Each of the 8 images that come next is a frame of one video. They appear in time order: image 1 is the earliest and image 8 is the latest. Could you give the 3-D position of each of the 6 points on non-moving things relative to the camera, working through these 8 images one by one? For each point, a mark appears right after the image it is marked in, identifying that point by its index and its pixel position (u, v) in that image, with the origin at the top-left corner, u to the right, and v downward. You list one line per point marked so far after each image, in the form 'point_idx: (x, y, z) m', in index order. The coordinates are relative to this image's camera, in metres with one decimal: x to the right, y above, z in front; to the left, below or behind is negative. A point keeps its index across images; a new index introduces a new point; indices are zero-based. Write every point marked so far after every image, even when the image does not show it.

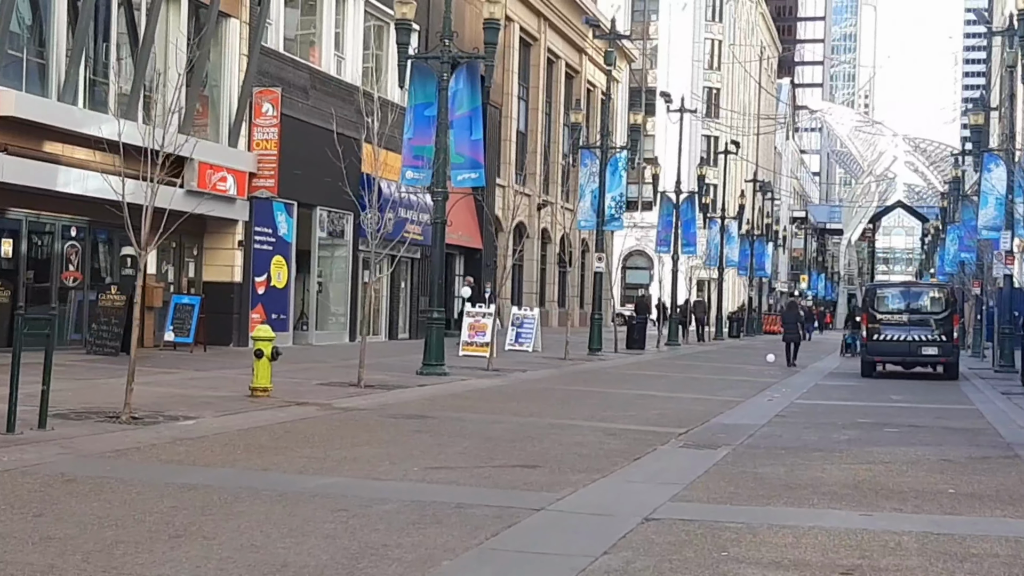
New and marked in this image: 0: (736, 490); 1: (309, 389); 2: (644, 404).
0: (+1.7, -1.5, +10.0) m
1: (-2.6, -1.3, +17.2) m
2: (+1.8, -1.6, +18.5) m
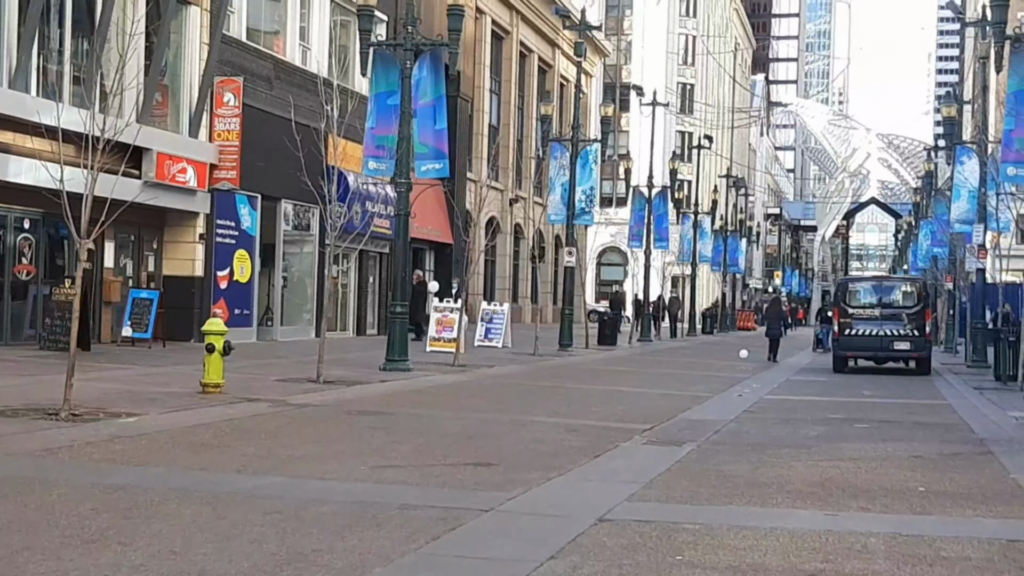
0: (+1.3, -1.4, +9.6) m
1: (-3.1, -1.2, +16.7) m
2: (+1.3, -1.5, +18.1) m
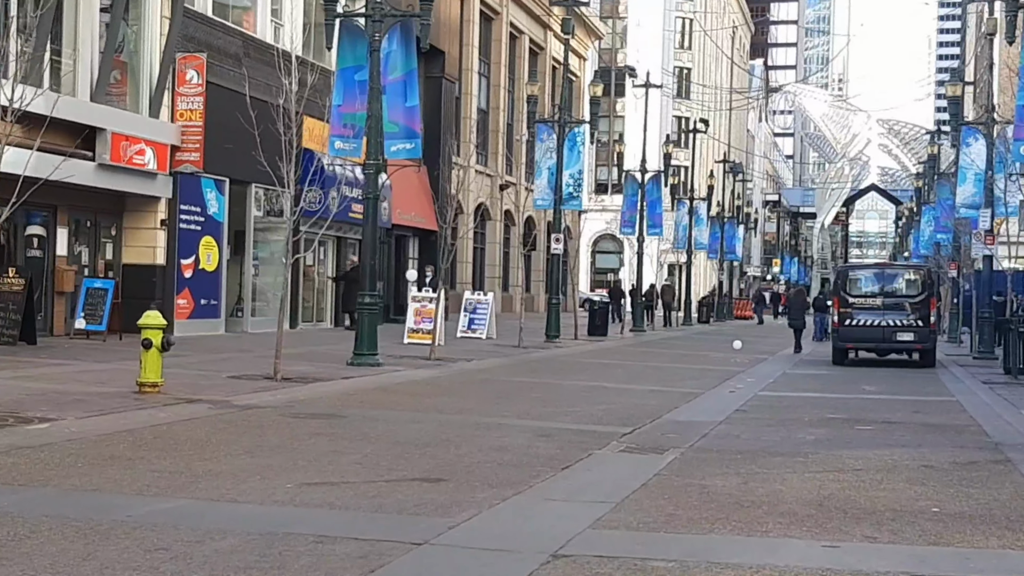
0: (+1.0, -1.4, +8.2) m
1: (-3.4, -1.1, +15.4) m
2: (+1.0, -1.4, +16.8) m
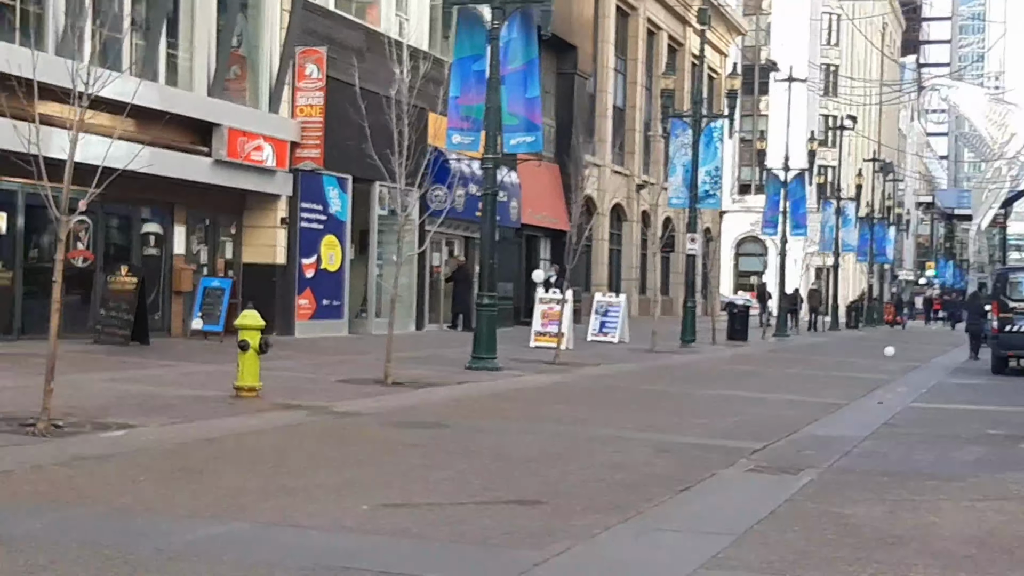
0: (+1.5, -1.4, +7.0) m
1: (-2.1, -1.1, +14.6) m
2: (+2.4, -1.4, +15.5) m
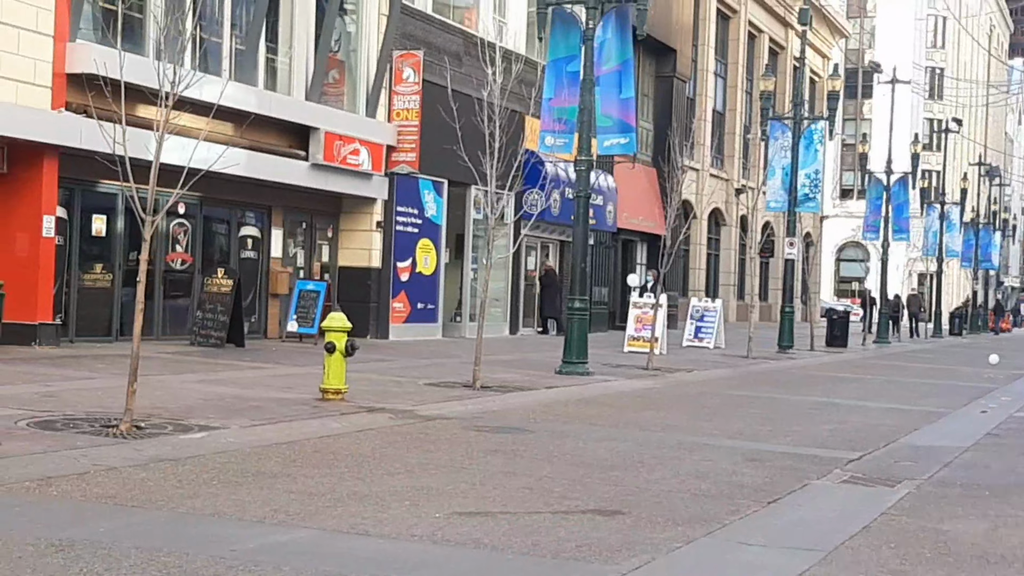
0: (+1.9, -1.4, +6.7) m
1: (-1.1, -1.1, +14.5) m
2: (+3.5, -1.4, +15.1) m
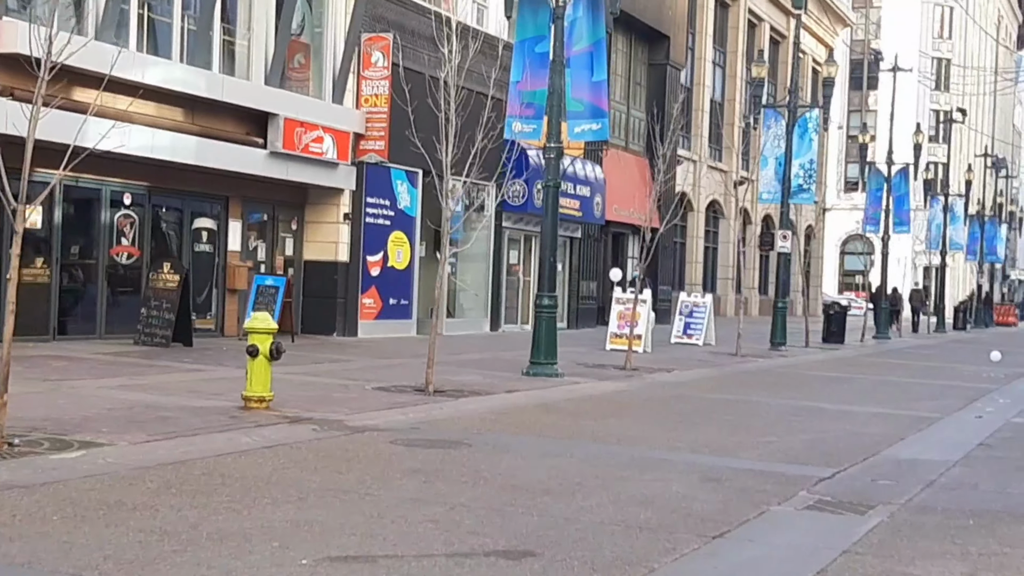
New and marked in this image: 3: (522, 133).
0: (+1.4, -1.4, +5.5) m
1: (-1.6, -1.1, +13.3) m
2: (+3.0, -1.4, +13.9) m
3: (+0.1, +2.0, +17.5) m
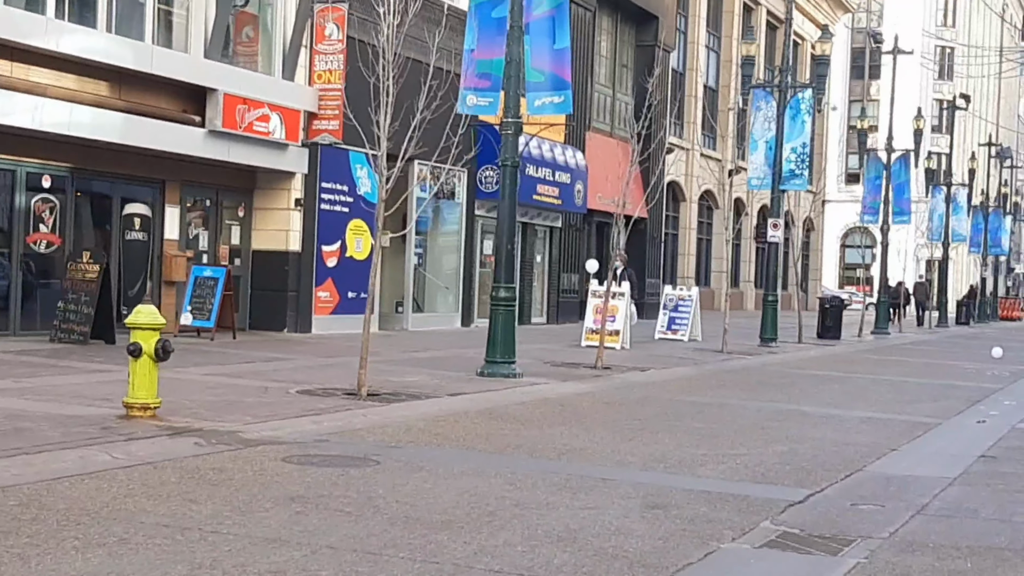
0: (+0.8, -1.3, +3.8) m
1: (-2.2, -1.0, +11.7) m
2: (+2.4, -1.3, +12.2) m
3: (-0.4, +2.1, +15.9) m
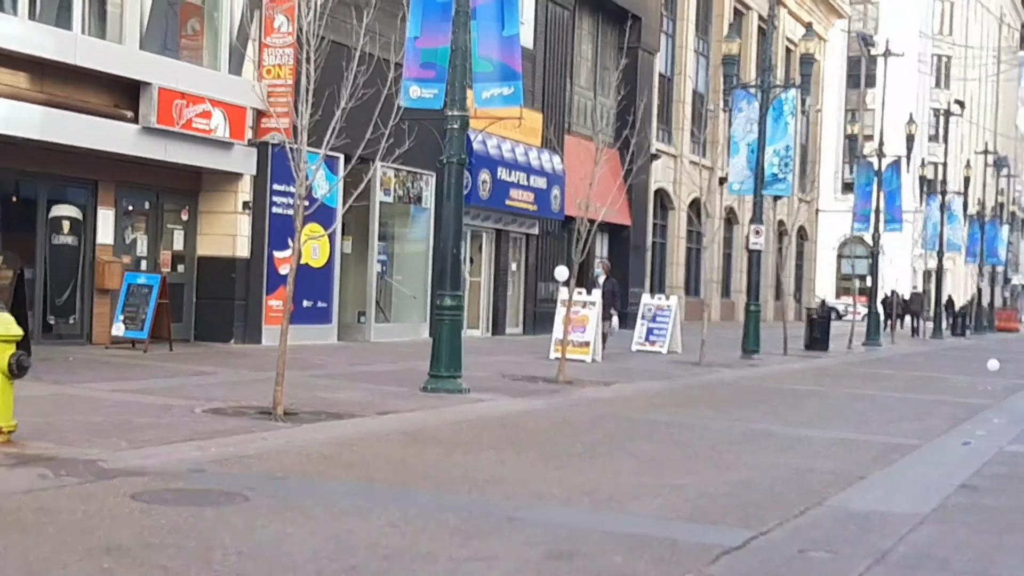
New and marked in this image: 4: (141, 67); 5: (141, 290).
0: (+0.2, -1.3, +2.6) m
1: (-2.8, -1.1, +10.4) m
2: (+1.8, -1.4, +10.9) m
3: (-1.0, +2.0, +14.6) m
4: (-4.8, +2.8, +17.3) m
5: (-4.8, 0.0, +17.4) m
